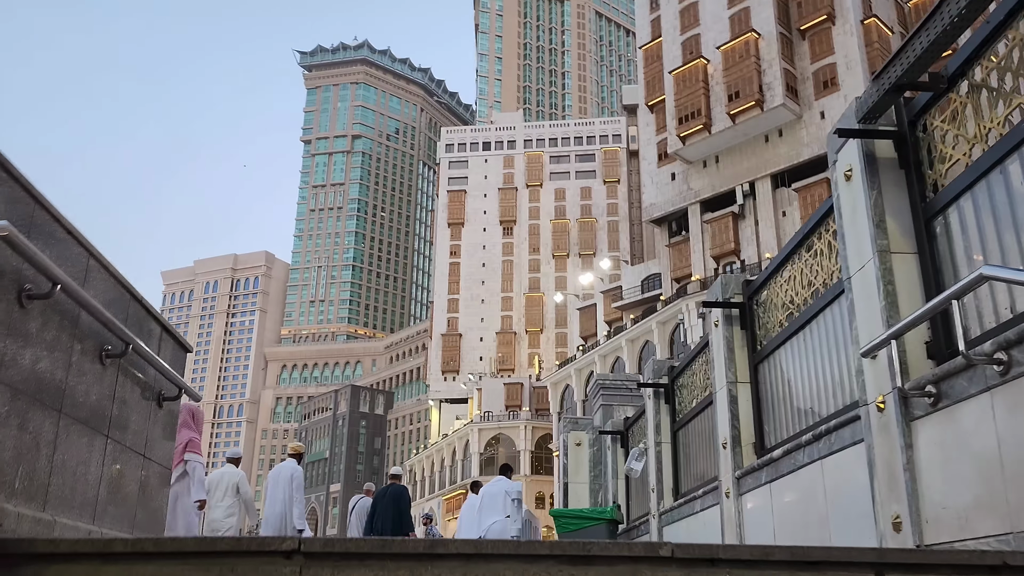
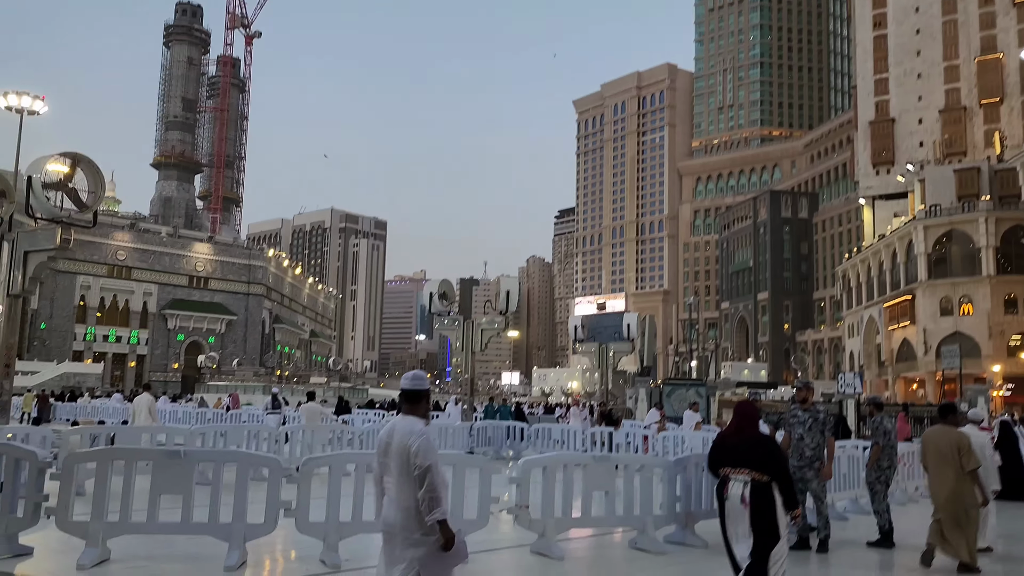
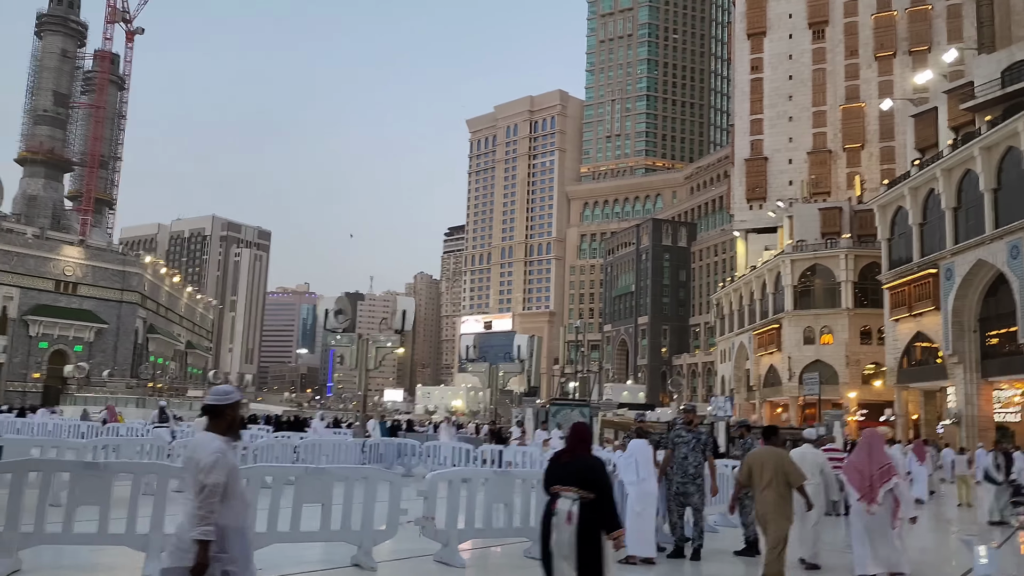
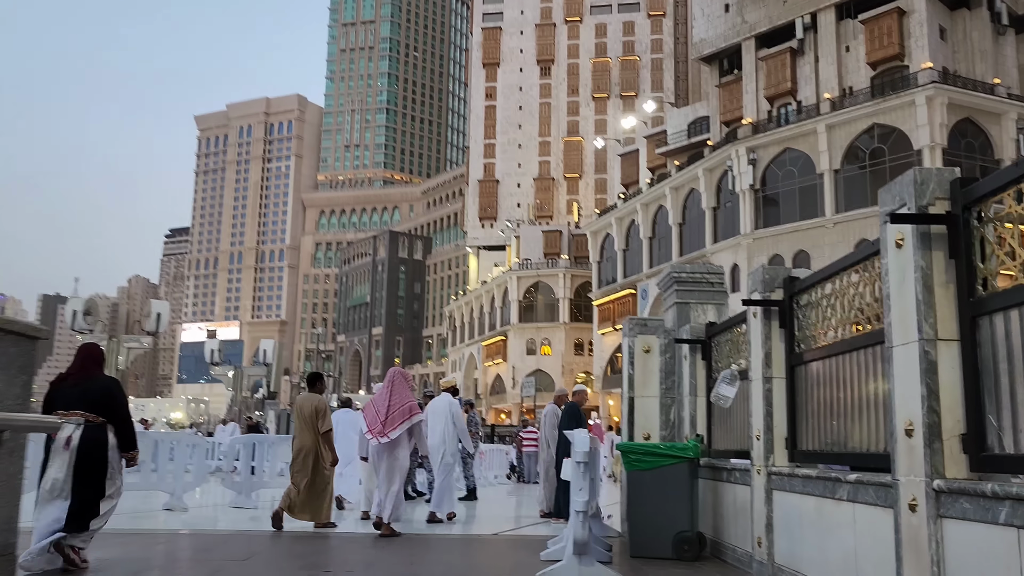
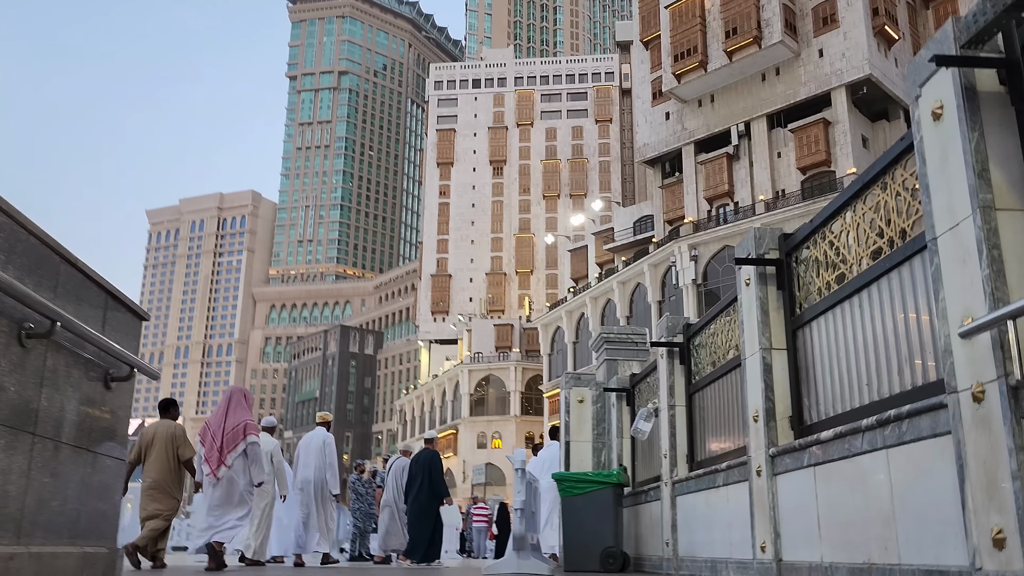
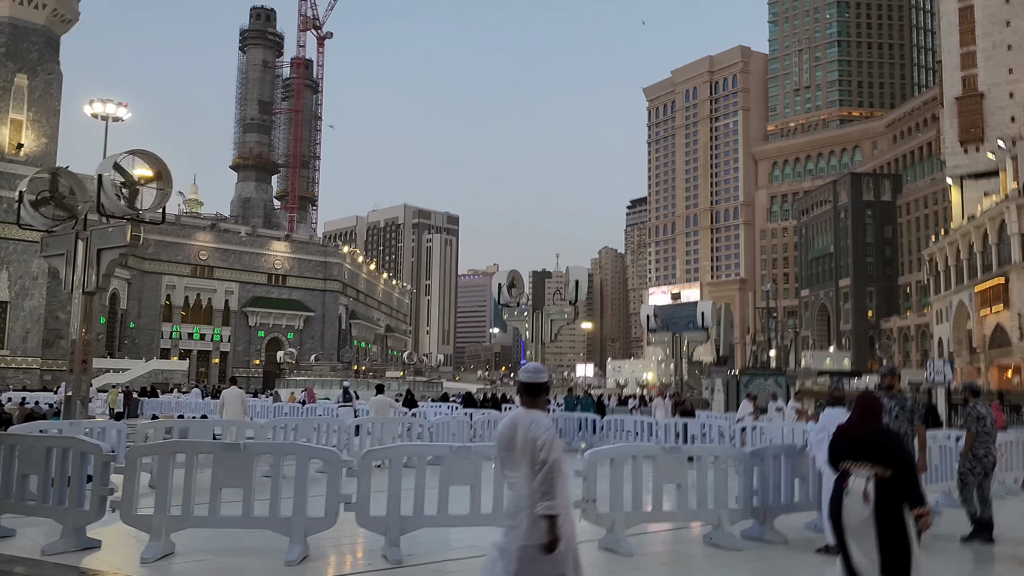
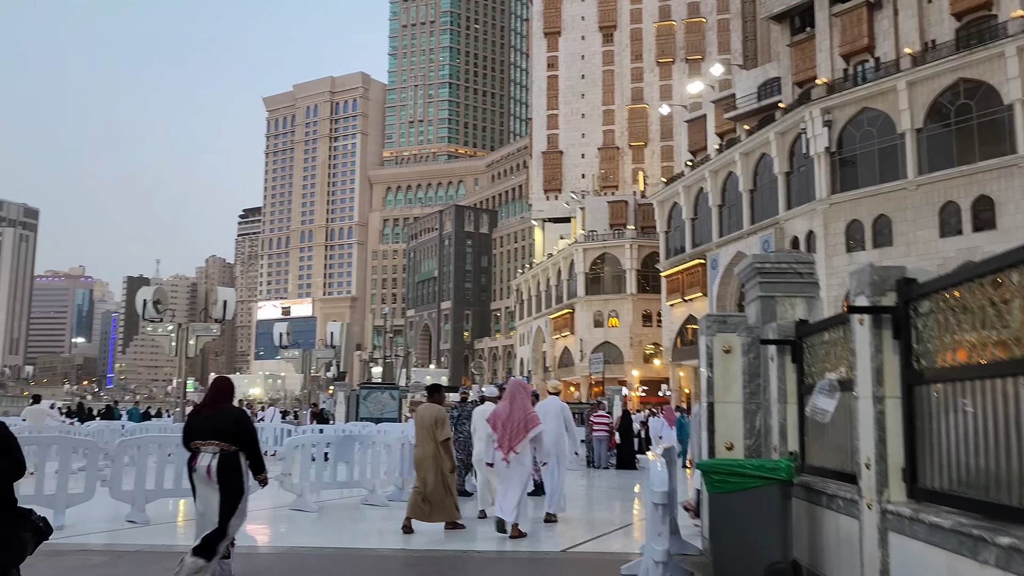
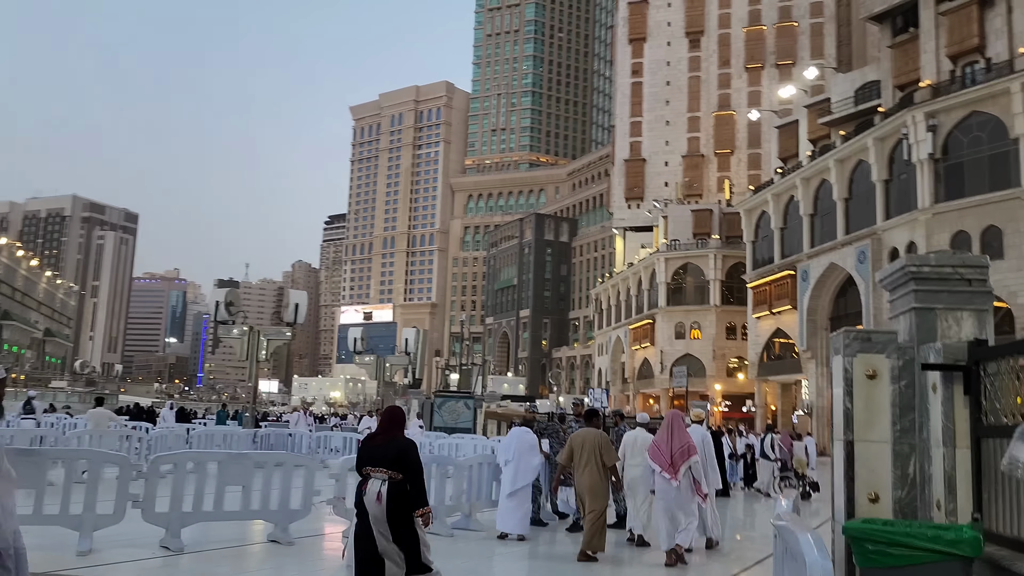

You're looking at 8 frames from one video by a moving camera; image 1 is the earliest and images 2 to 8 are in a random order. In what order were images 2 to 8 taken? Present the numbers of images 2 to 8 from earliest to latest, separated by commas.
5, 4, 7, 8, 3, 2, 6
